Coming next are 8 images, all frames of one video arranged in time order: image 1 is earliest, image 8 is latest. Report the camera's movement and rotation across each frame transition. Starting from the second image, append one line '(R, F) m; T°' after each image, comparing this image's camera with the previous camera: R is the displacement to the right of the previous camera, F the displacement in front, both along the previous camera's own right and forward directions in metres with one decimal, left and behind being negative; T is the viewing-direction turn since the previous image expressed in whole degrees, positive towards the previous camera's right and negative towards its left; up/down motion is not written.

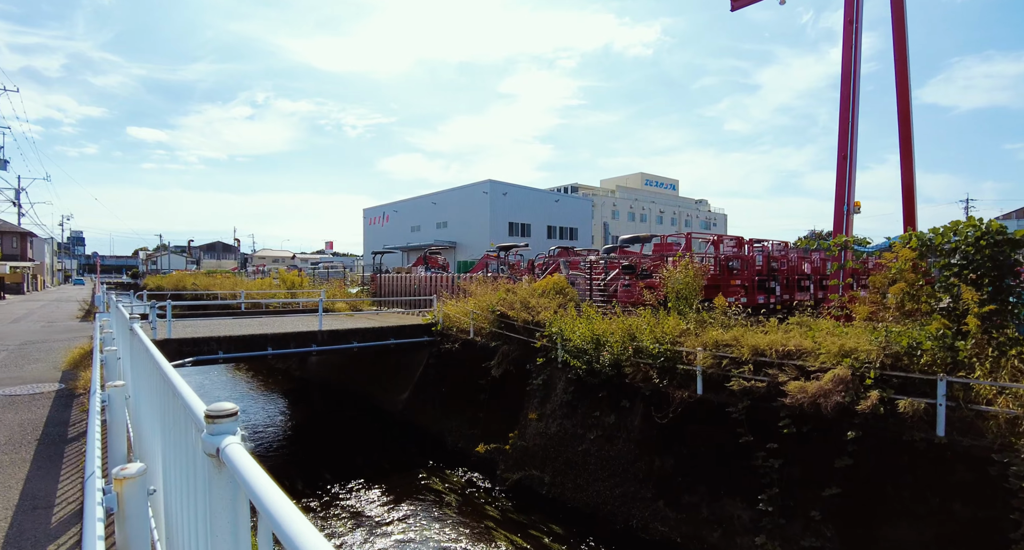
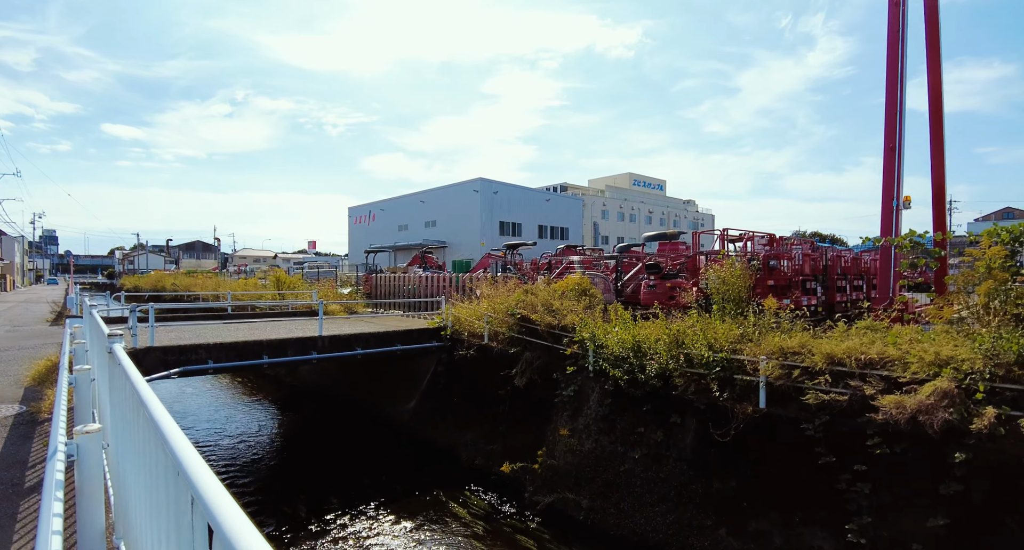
(-0.7, +0.9) m; +2°
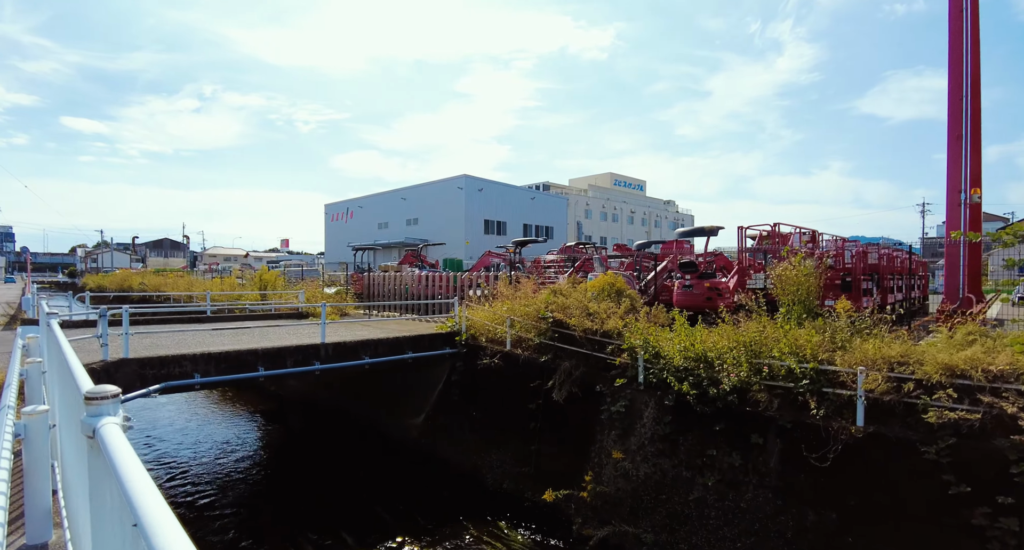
(-0.9, +1.1) m; +3°
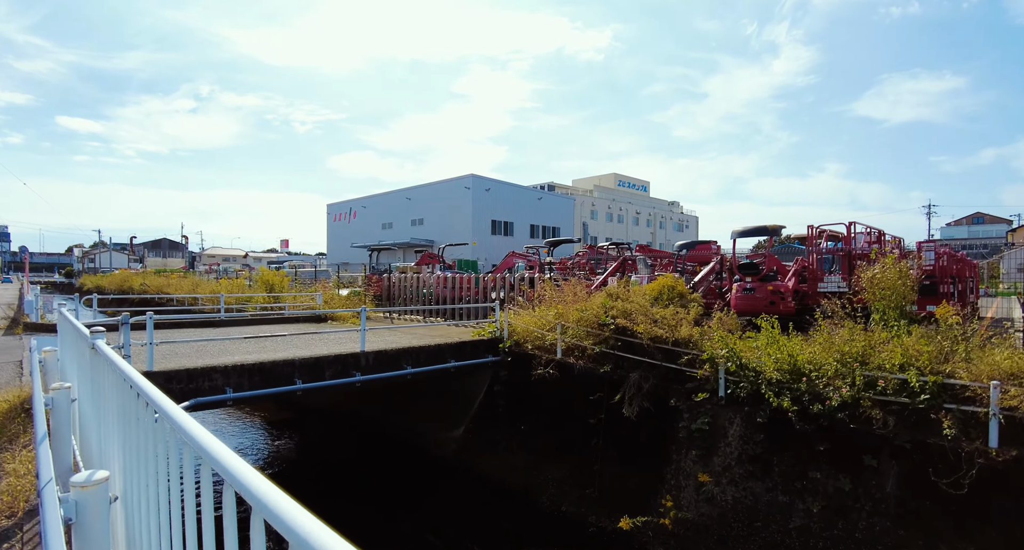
(-0.9, +0.7) m; 0°
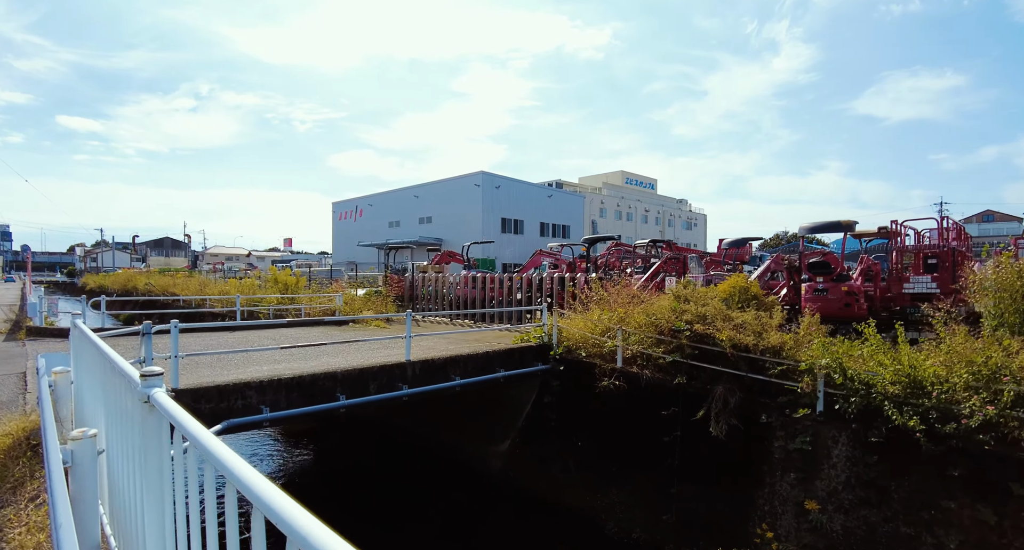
(-0.8, +0.8) m; 0°
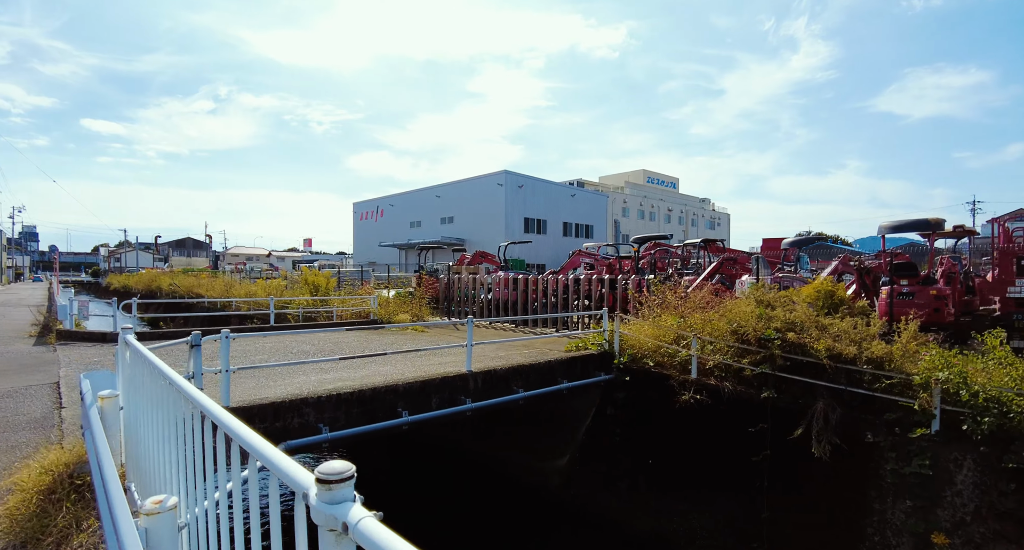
(-0.7, +0.6) m; -2°
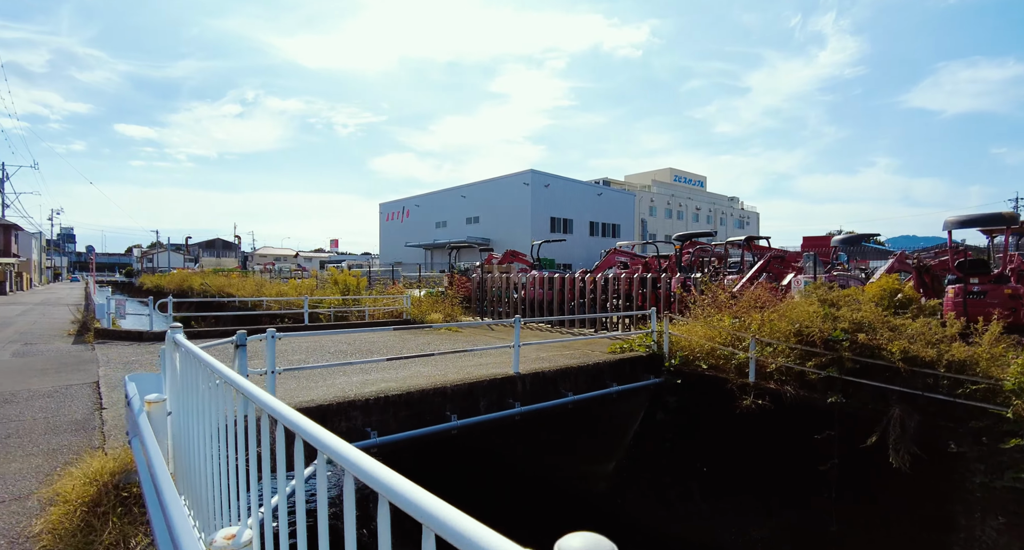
(-0.3, +0.3) m; -2°
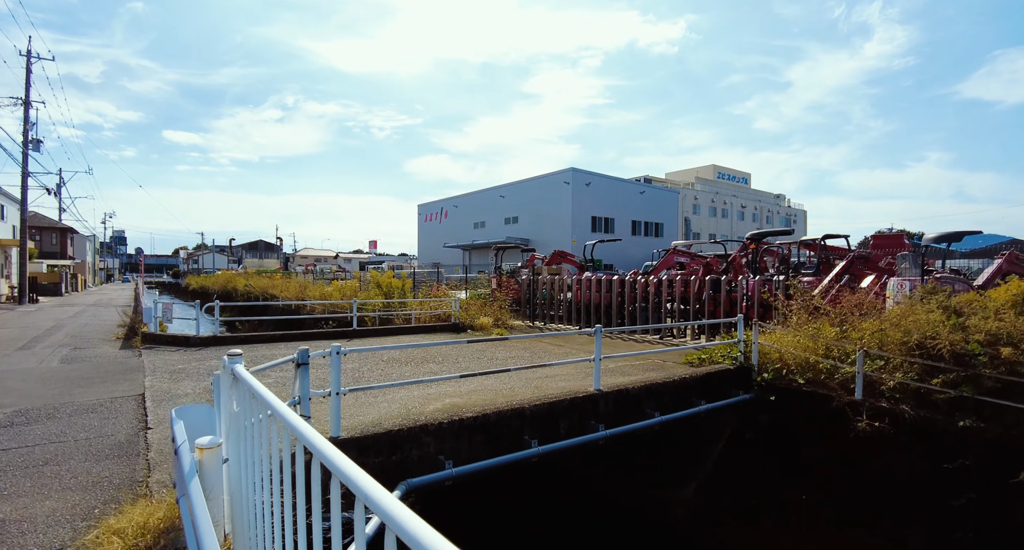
(-0.5, +0.6) m; -3°
